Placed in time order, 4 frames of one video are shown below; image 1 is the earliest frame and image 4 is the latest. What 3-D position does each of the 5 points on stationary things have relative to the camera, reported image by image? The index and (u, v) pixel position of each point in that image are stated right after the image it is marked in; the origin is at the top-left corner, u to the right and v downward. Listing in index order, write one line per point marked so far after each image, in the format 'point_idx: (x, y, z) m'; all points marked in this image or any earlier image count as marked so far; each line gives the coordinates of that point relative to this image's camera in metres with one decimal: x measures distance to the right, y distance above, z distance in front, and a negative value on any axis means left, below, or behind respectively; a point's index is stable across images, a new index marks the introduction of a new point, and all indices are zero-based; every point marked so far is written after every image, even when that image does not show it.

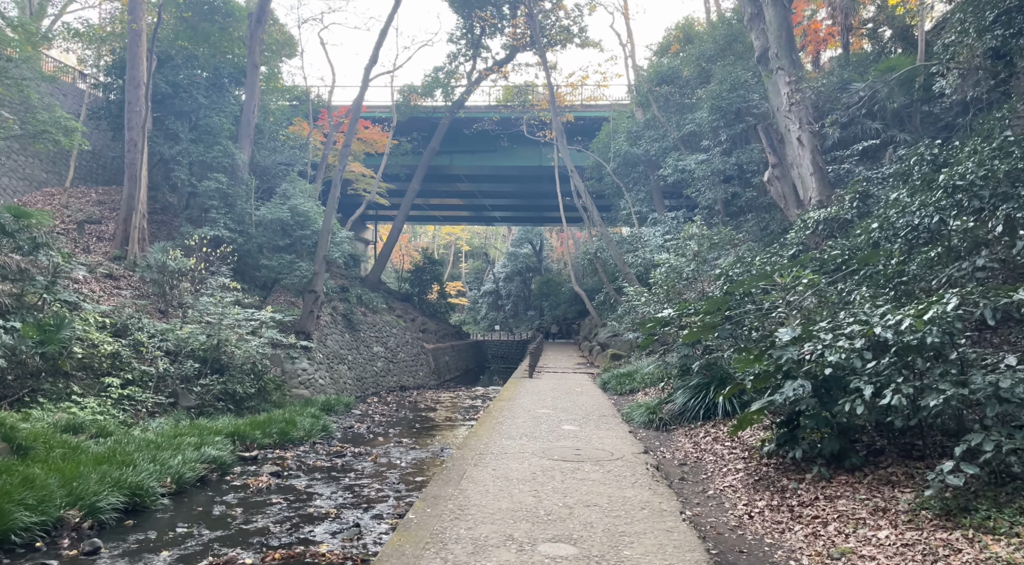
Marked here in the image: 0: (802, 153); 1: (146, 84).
0: (+4.9, +2.2, +11.5) m
1: (-8.1, +4.3, +14.9) m
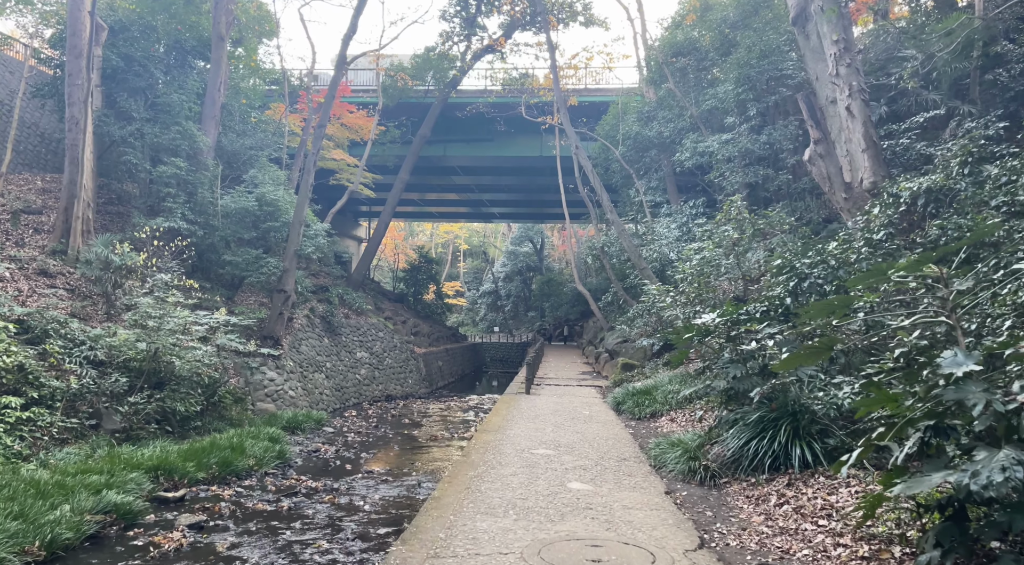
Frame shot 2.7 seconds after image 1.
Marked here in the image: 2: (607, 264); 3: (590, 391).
0: (+4.8, +2.2, +9.6) m
1: (-8.1, +4.4, +13.1) m
2: (+2.3, +0.4, +16.0) m
3: (+1.2, -1.7, +10.6) m
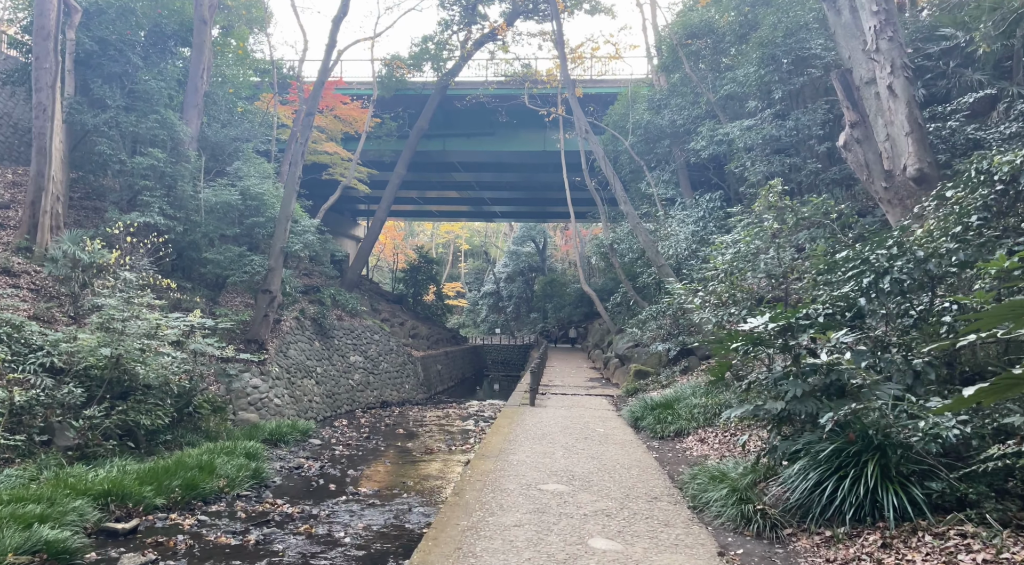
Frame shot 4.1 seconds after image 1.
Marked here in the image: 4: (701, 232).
0: (+4.9, +2.2, +8.6) m
1: (-8.1, +4.4, +12.1) m
2: (+2.3, +0.4, +15.0) m
3: (+1.3, -1.7, +9.6) m
4: (+3.4, +0.9, +12.2) m
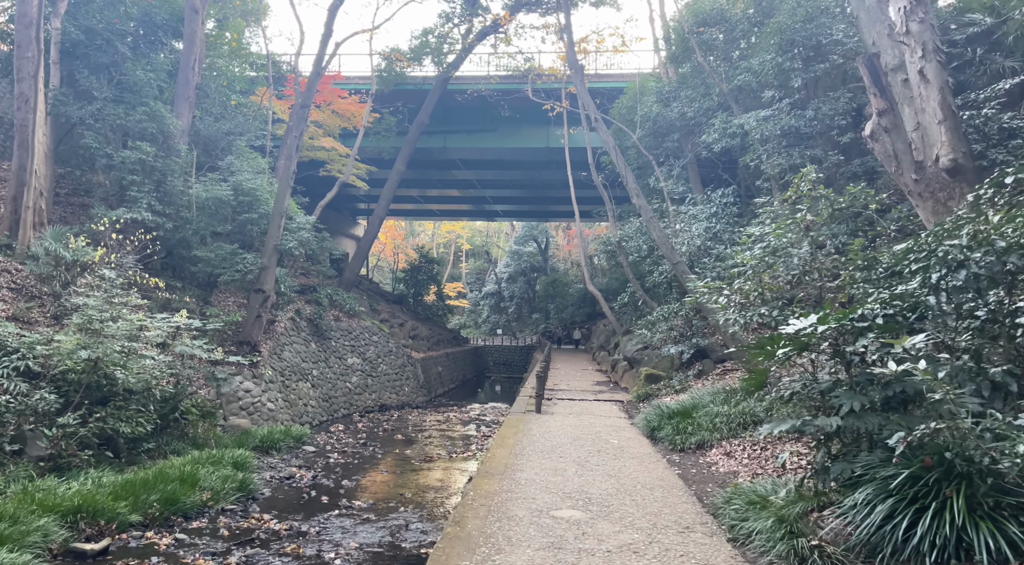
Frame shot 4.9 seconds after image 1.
0: (+4.9, +2.3, +8.1) m
1: (-8.0, +4.4, +11.6) m
2: (+2.4, +0.5, +14.4) m
3: (+1.3, -1.7, +9.1) m
4: (+3.4, +0.9, +11.6) m
